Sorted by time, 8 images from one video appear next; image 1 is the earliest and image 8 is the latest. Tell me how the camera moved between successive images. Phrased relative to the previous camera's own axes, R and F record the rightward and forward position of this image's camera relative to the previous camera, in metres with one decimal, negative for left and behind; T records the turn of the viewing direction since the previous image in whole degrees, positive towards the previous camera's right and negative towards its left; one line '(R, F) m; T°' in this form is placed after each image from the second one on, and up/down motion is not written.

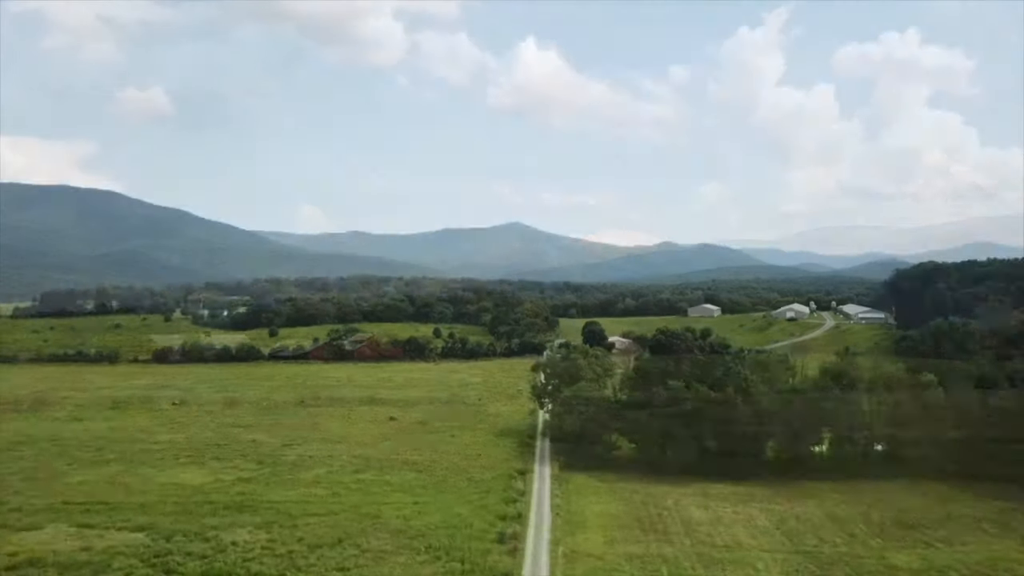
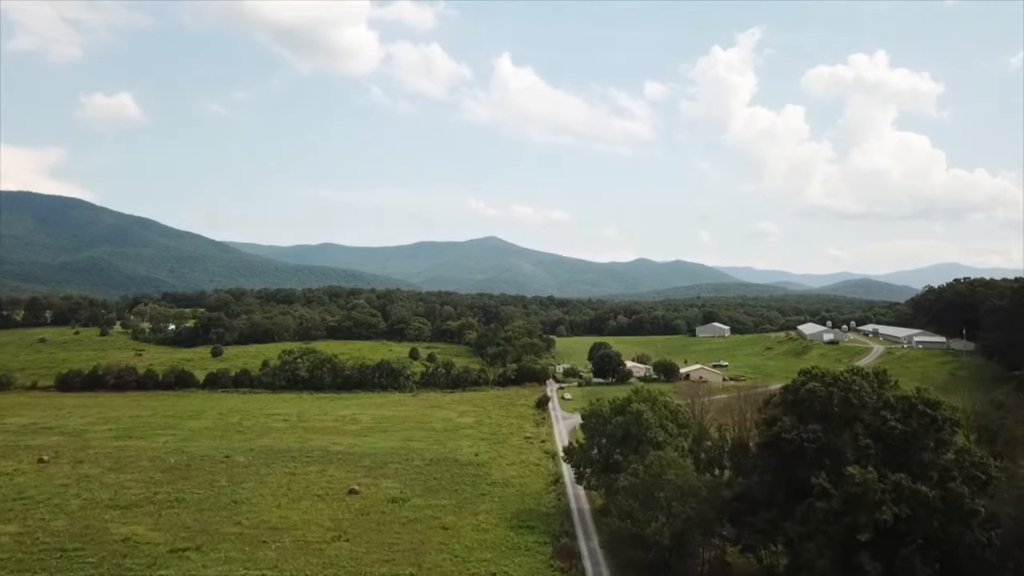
(-2.5, +20.2) m; +2°
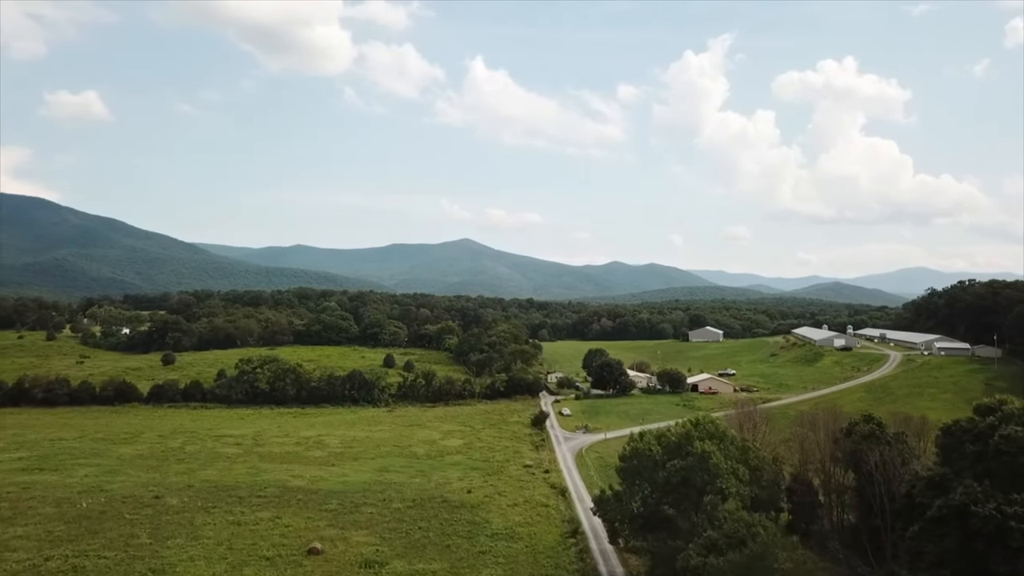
(-1.5, +9.9) m; +2°
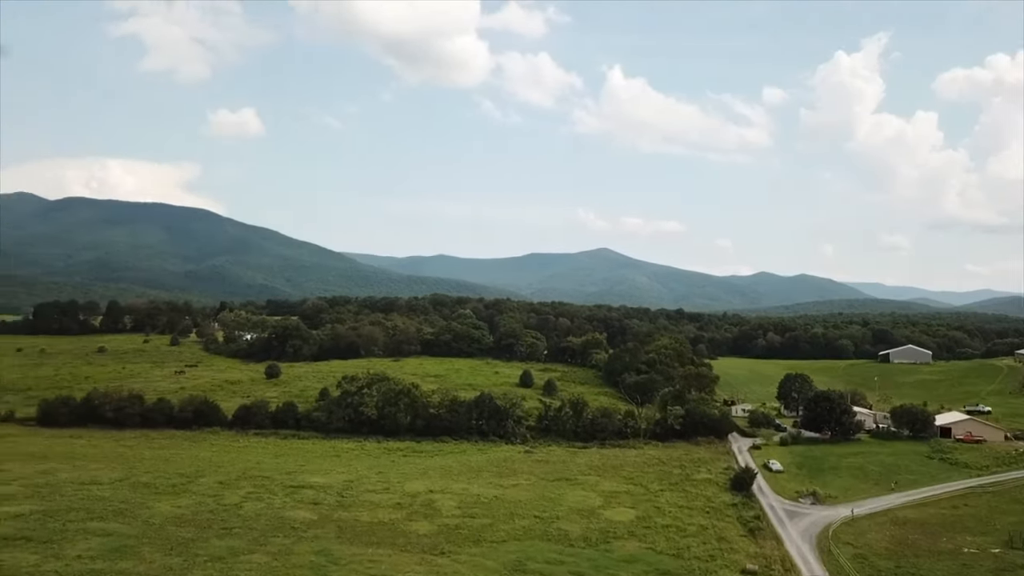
(-3.0, +18.5) m; -9°
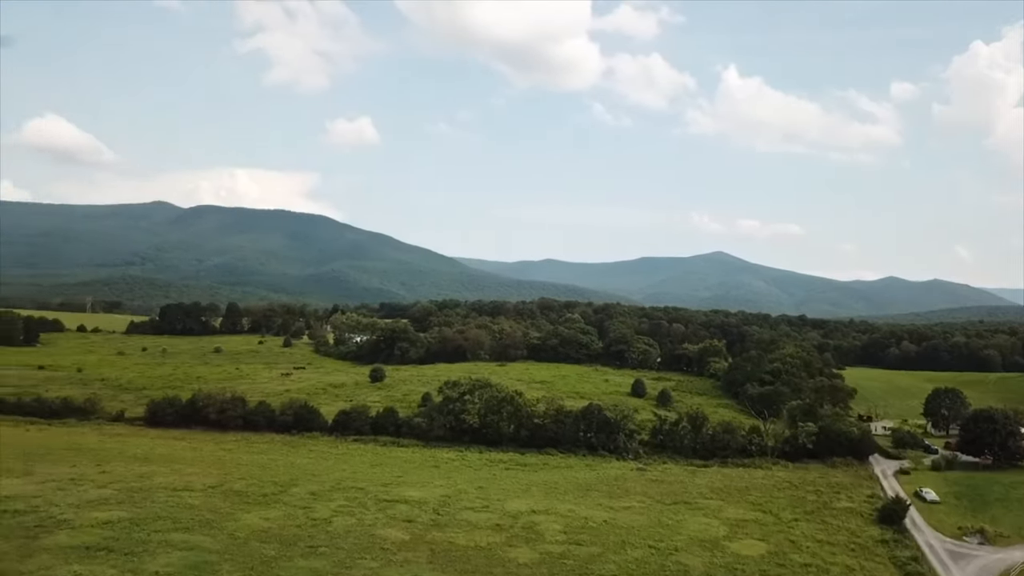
(-0.1, +4.0) m; -8°
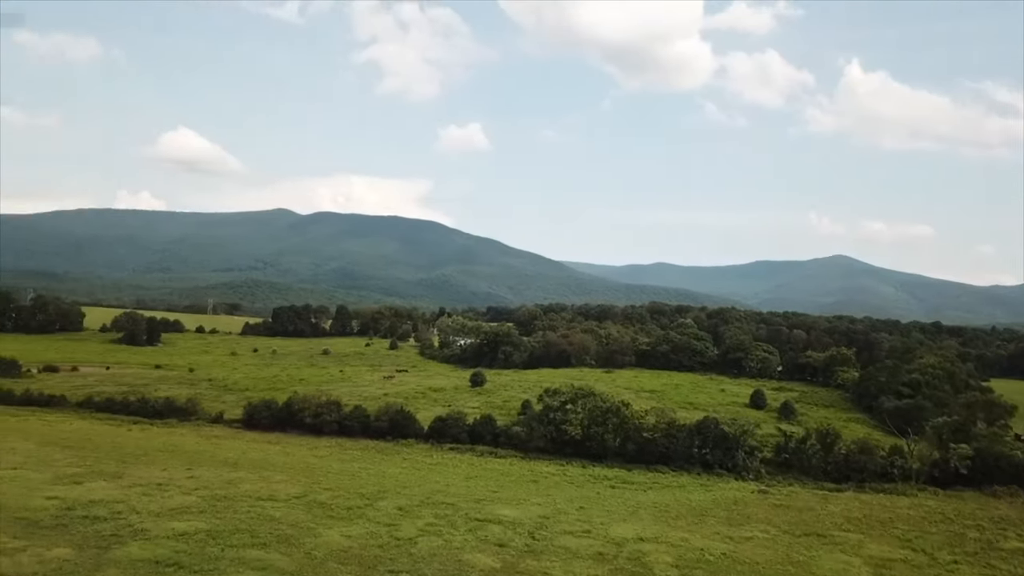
(+0.2, +4.0) m; -8°
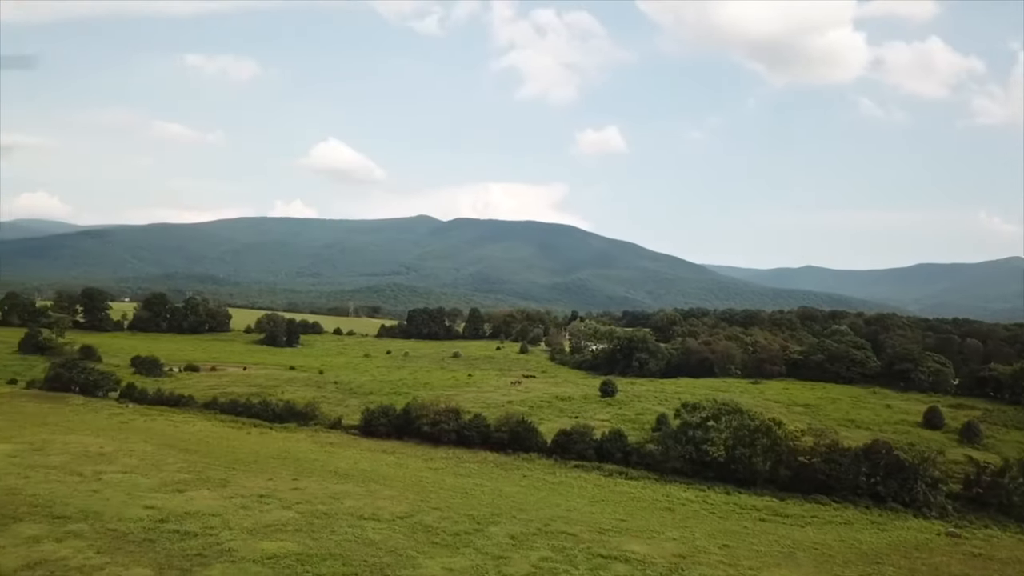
(+0.3, +5.1) m; -10°
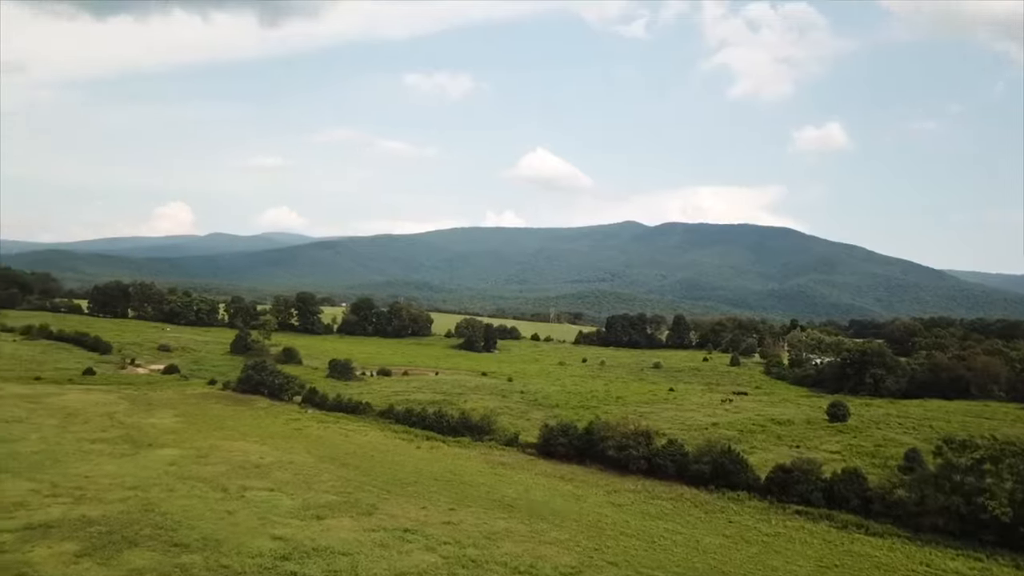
(+0.4, +8.0) m; -14°
